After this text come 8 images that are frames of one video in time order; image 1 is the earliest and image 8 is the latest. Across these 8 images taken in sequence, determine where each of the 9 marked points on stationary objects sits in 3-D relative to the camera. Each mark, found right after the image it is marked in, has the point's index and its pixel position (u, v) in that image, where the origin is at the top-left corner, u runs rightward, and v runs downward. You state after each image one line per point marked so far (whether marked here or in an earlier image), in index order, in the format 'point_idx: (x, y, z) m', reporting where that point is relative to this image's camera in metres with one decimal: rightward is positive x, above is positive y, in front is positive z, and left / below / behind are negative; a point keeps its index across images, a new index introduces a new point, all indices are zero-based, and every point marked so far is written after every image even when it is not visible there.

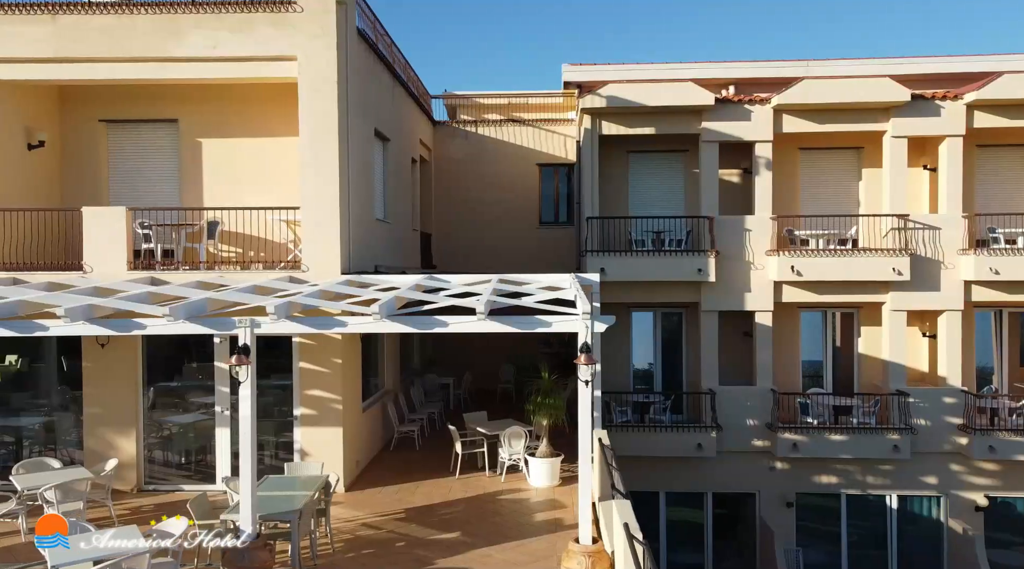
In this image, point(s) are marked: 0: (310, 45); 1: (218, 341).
0: (-3.0, +3.6, +11.6) m
1: (-4.4, -0.8, +11.9) m
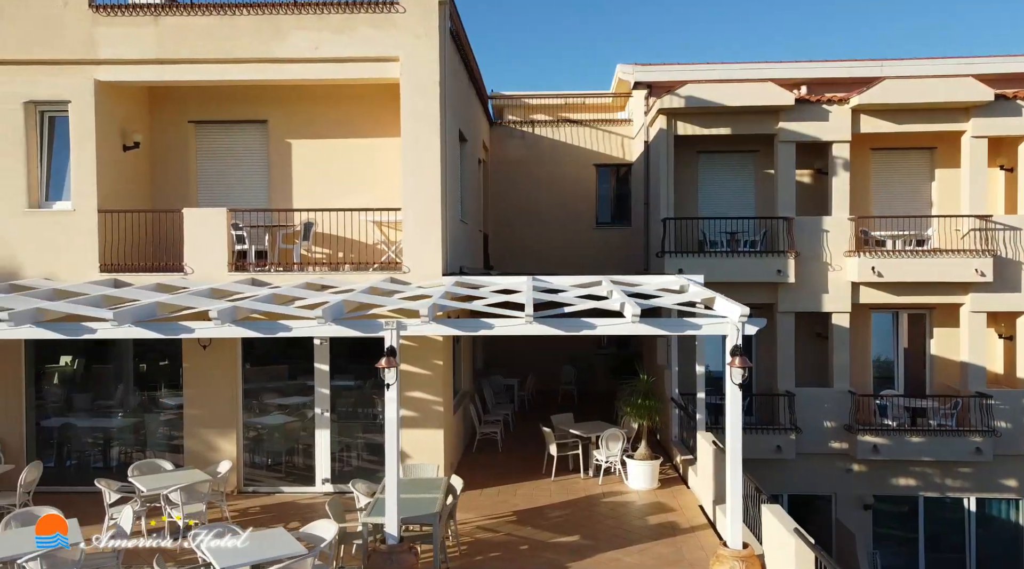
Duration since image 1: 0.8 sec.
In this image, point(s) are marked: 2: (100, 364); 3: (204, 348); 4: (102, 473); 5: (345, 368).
0: (-1.5, +3.5, +11.6) m
1: (-2.9, -0.9, +11.9) m
2: (-7.0, -1.2, +12.0) m
3: (-4.6, -1.0, +11.9) m
4: (-6.5, -2.9, +12.1) m
5: (-2.5, -1.3, +12.0) m
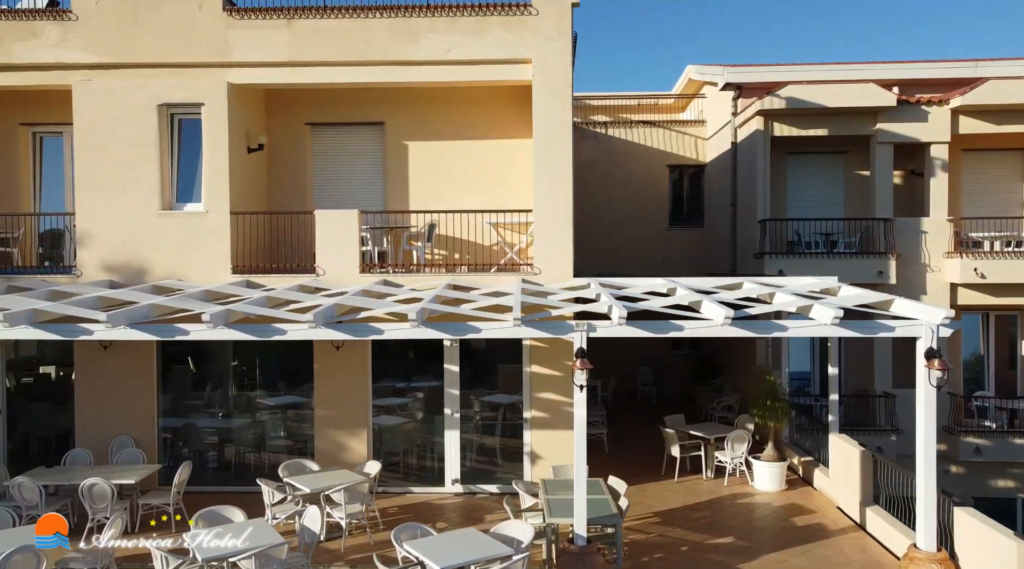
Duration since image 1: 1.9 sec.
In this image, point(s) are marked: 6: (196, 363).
0: (+0.5, +3.5, +11.6) m
1: (-0.9, -0.9, +12.0) m
2: (-5.0, -1.2, +12.1) m
3: (-2.6, -1.0, +11.9) m
4: (-4.5, -2.9, +12.1) m
5: (-0.5, -1.3, +12.1) m
6: (-4.9, -1.2, +12.1) m
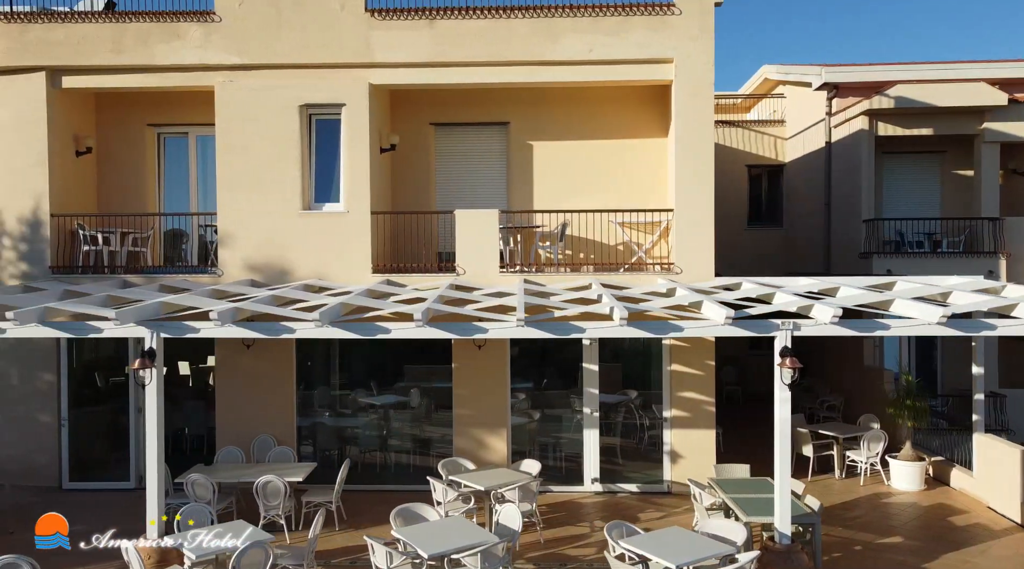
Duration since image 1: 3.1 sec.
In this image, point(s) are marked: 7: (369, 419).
0: (+2.6, +3.5, +11.7) m
1: (+1.2, -0.9, +12.0) m
2: (-2.9, -1.2, +12.2) m
3: (-0.5, -1.0, +12.0) m
4: (-2.4, -2.9, +12.2) m
5: (+1.6, -1.3, +12.1) m
6: (-2.8, -1.2, +12.2) m
7: (-2.2, -2.1, +12.2) m
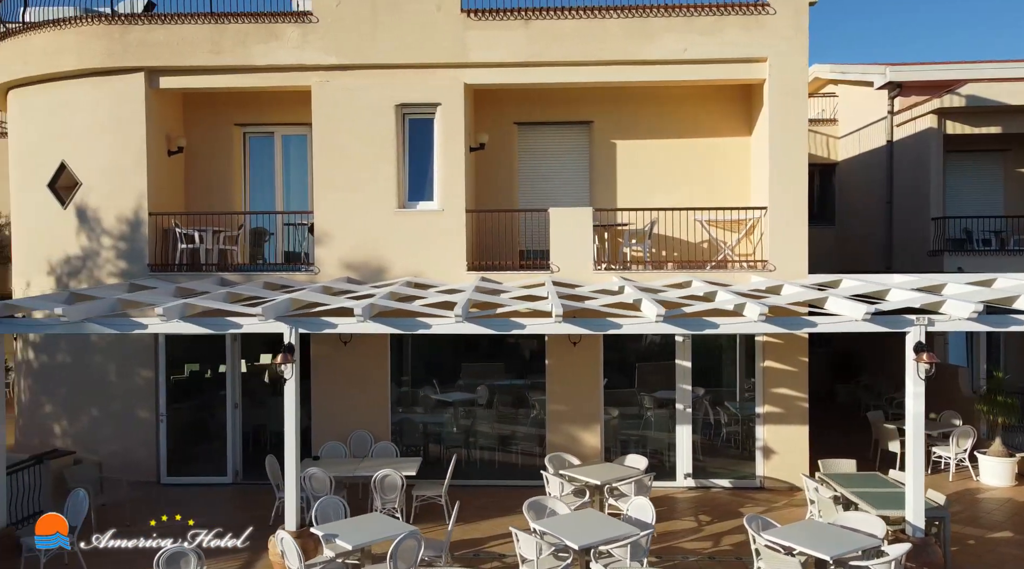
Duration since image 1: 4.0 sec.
0: (+4.1, +3.6, +11.8) m
1: (+2.6, -0.8, +12.1) m
2: (-1.4, -1.2, +12.3) m
3: (+0.9, -0.9, +12.1) m
4: (-1.0, -2.9, +12.4) m
5: (+3.0, -1.3, +12.2) m
6: (-1.4, -1.2, +12.3) m
7: (-0.8, -2.1, +12.3) m
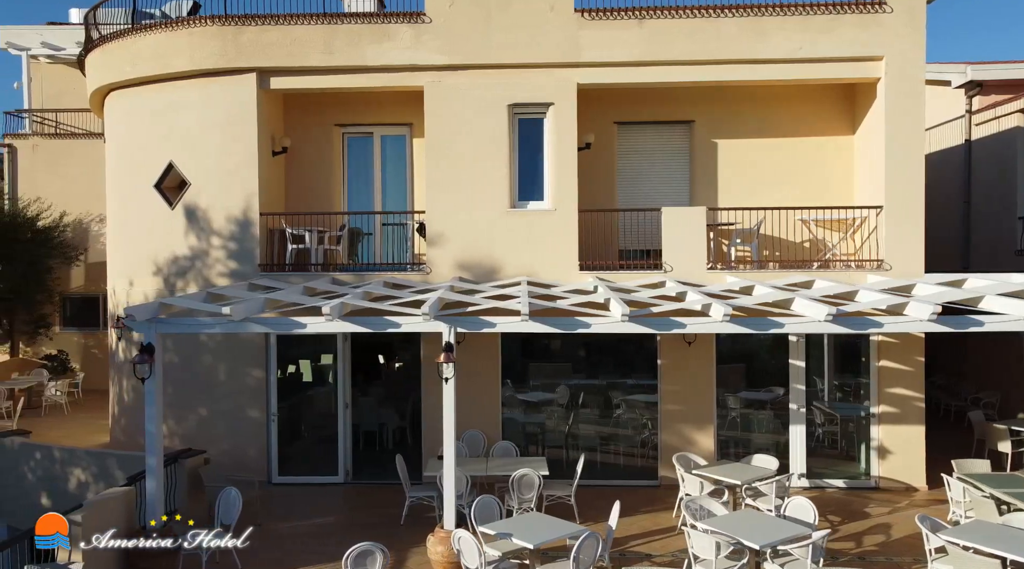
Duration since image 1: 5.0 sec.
0: (+5.8, +3.6, +11.7) m
1: (+4.4, -0.8, +12.1) m
2: (+0.3, -1.2, +12.3) m
3: (+2.7, -0.9, +12.1) m
4: (+0.8, -2.9, +12.3) m
5: (+4.8, -1.3, +12.1) m
6: (+0.4, -1.2, +12.3) m
7: (+1.0, -2.1, +12.3) m
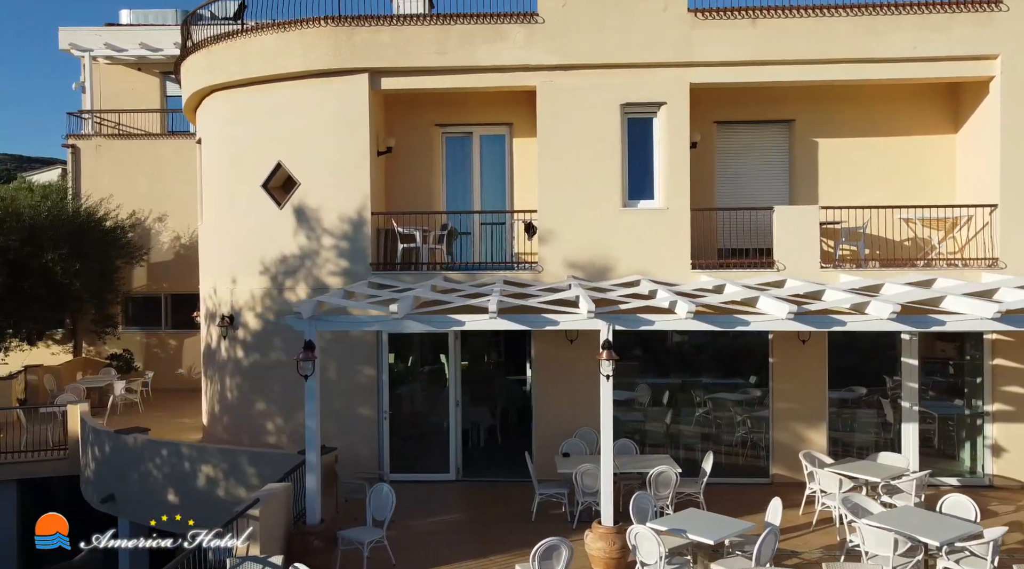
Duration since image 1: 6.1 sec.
0: (+7.6, +3.6, +11.7) m
1: (+6.1, -0.8, +12.1) m
2: (+2.1, -1.2, +12.4) m
3: (+4.4, -0.9, +12.1) m
4: (+2.5, -2.9, +12.4) m
5: (+6.5, -1.2, +12.2) m
6: (+2.1, -1.1, +12.4) m
7: (+2.7, -2.0, +12.4) m
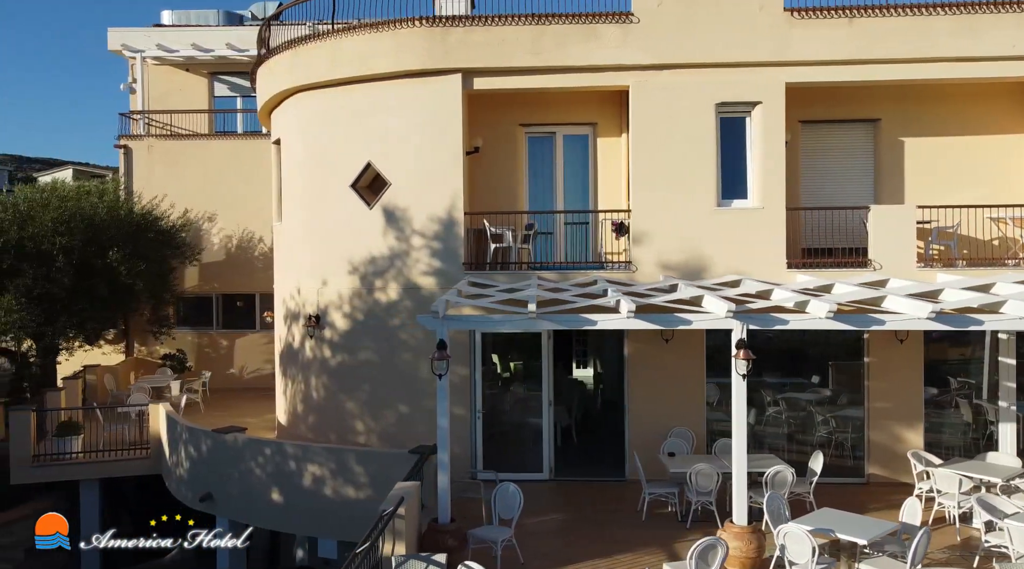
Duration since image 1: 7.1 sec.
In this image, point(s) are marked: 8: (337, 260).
0: (+9.0, +3.6, +11.7) m
1: (+7.6, -0.8, +12.0) m
2: (+3.5, -1.2, +12.3) m
3: (+5.9, -0.9, +12.1) m
4: (+4.0, -2.9, +12.4) m
5: (+8.0, -1.2, +12.1) m
6: (+3.6, -1.1, +12.3) m
7: (+4.2, -2.0, +12.3) m
8: (-3.0, +0.4, +13.3) m
